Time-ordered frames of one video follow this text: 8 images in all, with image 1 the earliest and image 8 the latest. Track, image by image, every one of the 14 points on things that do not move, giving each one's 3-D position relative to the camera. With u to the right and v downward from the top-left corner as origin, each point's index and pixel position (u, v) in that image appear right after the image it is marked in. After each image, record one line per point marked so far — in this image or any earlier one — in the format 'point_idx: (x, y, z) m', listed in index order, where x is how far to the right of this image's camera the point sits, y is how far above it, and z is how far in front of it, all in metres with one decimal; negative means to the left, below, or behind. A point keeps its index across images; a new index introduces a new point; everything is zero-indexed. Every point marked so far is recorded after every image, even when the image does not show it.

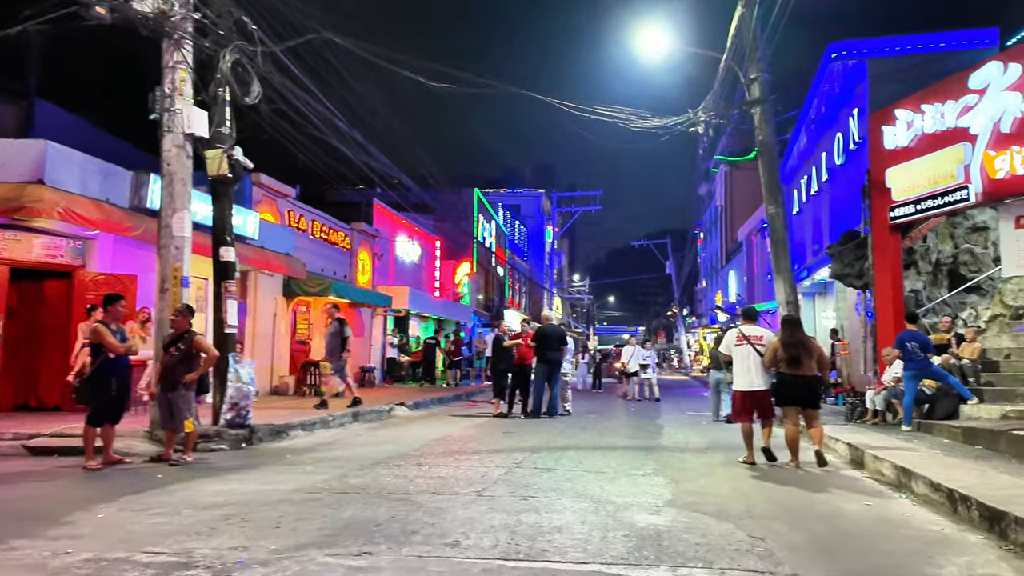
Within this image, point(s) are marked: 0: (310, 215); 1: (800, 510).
0: (-6.0, +2.1, +20.0) m
1: (+2.6, -2.0, +6.2) m
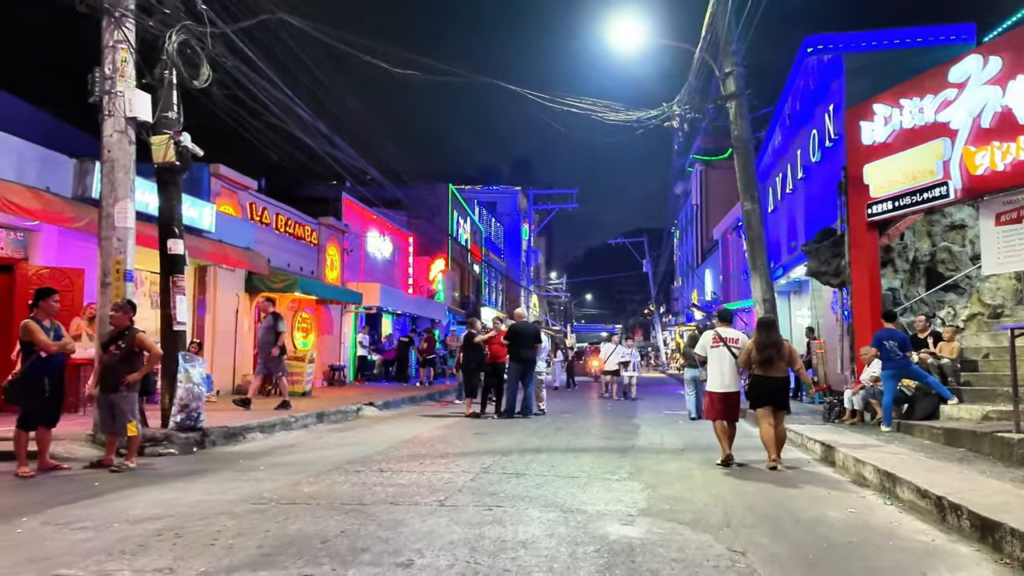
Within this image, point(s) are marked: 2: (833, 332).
0: (-6.7, +2.3, +19.3) m
1: (+2.3, -2.0, +5.8) m
2: (+8.0, -1.1, +16.8) m
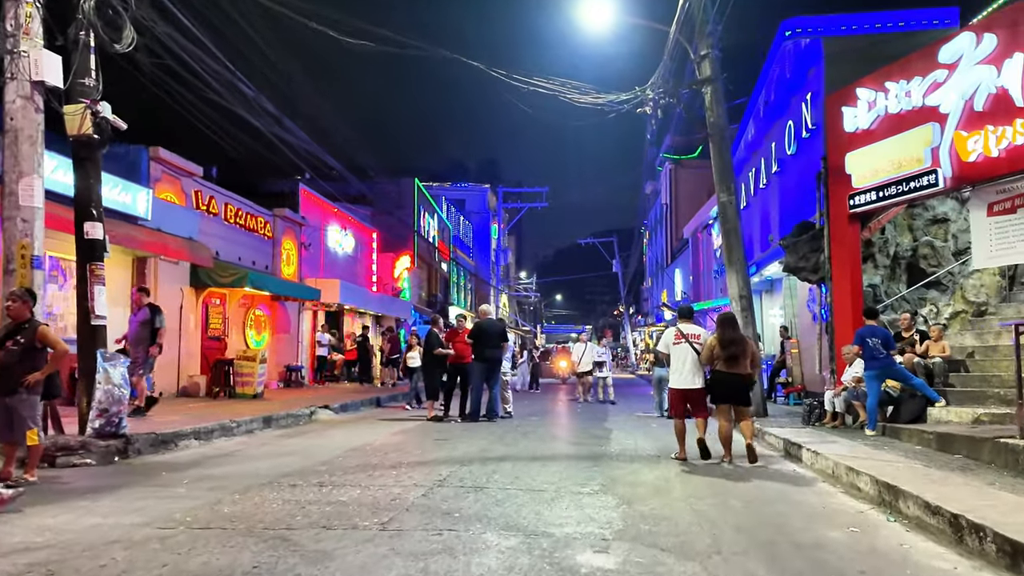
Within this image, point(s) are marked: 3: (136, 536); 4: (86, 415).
0: (-7.7, +2.4, +18.1) m
1: (+2.0, -1.9, +5.1) m
2: (+7.1, -1.1, +16.3) m
3: (-2.8, -1.9, +5.1) m
4: (-5.5, -1.6, +8.7) m
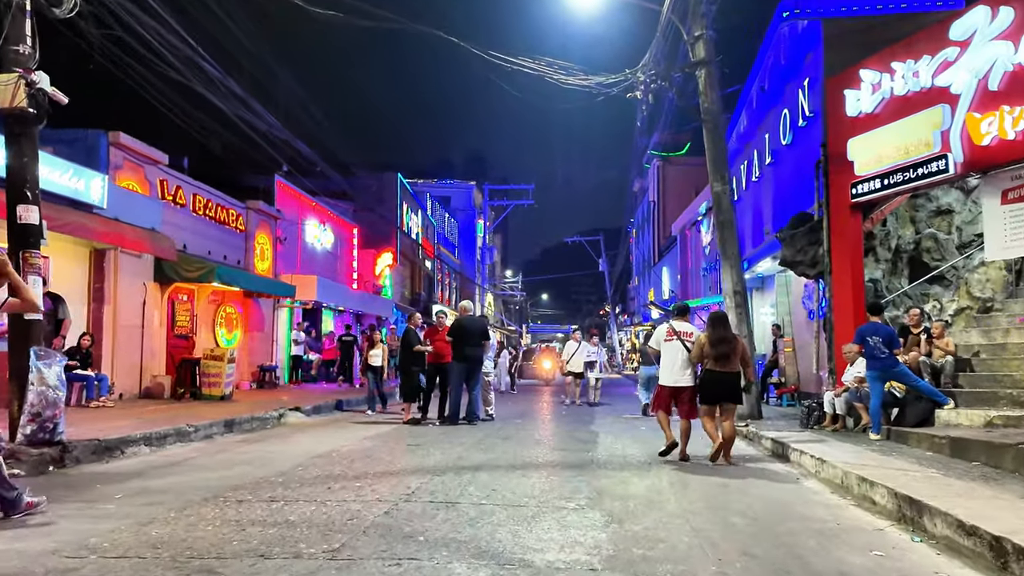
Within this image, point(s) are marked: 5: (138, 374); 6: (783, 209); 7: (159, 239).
0: (-8.1, +2.5, +17.2) m
1: (+1.8, -1.8, +4.3) m
2: (+6.7, -1.0, +15.7) m
3: (-3.0, -1.8, +4.3) m
4: (-5.7, -1.5, +7.8) m
5: (-8.6, -2.0, +15.6) m
6: (+6.3, +1.9, +15.7) m
7: (-7.6, +1.0, +14.6) m
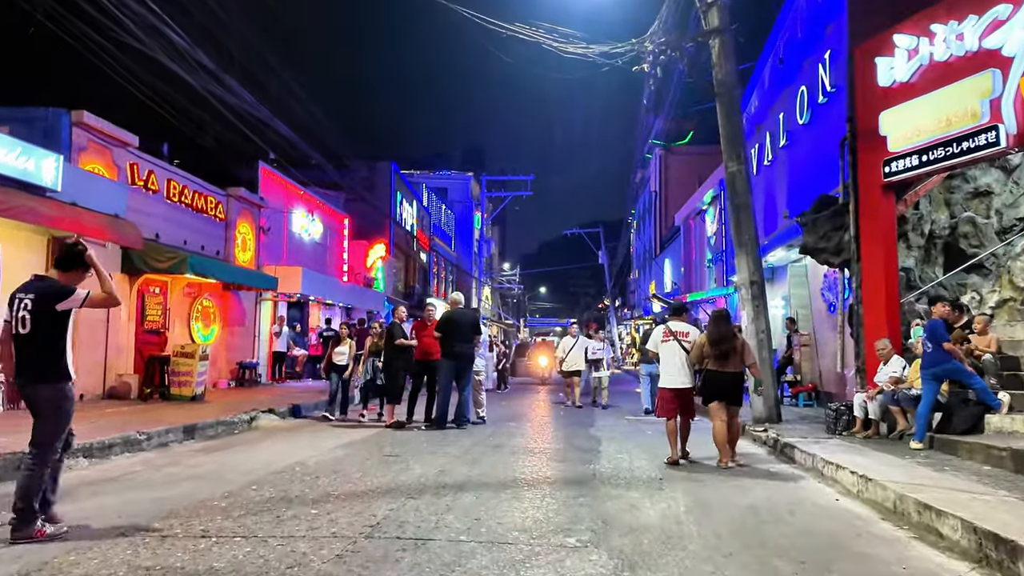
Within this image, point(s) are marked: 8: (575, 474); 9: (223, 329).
0: (-8.2, +2.7, +16.0) m
1: (+1.7, -1.7, +3.2) m
2: (+6.6, -0.8, +14.6) m
3: (-3.1, -1.7, +3.1) m
4: (-5.8, -1.4, +6.7) m
5: (-8.7, -1.8, +14.4) m
6: (+6.2, +2.1, +14.5) m
7: (-7.7, +1.2, +13.4) m
8: (+0.7, -2.0, +7.2) m
9: (-8.1, -1.1, +19.0) m
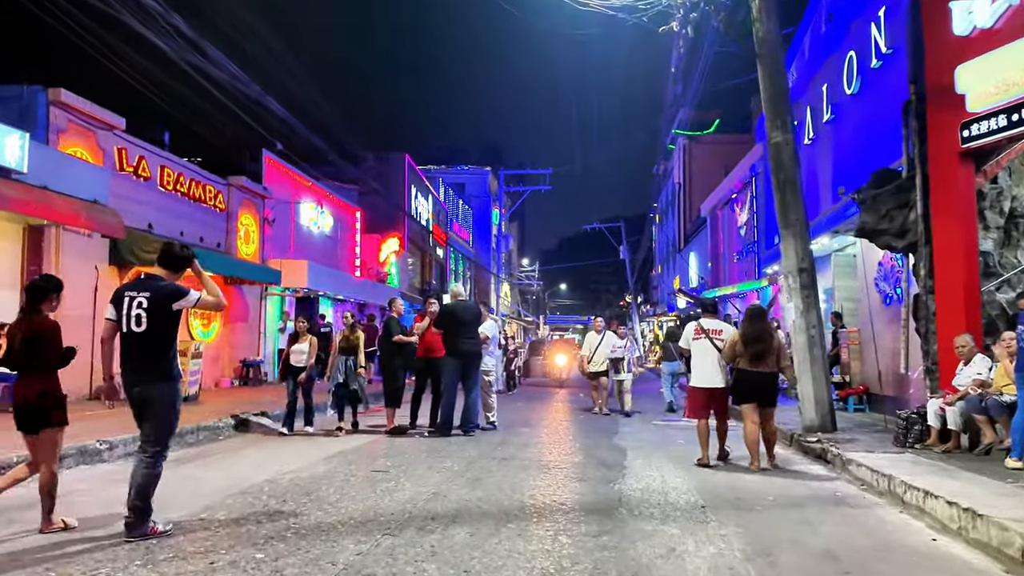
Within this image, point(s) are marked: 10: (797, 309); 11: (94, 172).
0: (-7.9, +2.9, +14.9) m
1: (+1.6, -1.6, +1.9) m
2: (+6.9, -0.6, +13.0) m
3: (-3.2, -1.6, +1.9) m
4: (-5.8, -1.3, +5.6) m
5: (-8.4, -1.7, +13.4) m
6: (+6.5, +2.3, +13.0) m
7: (-7.4, +1.3, +12.4) m
8: (+0.8, -1.8, +5.9) m
9: (-7.7, -1.0, +18.0) m
10: (+4.1, -0.3, +9.7) m
11: (-7.7, +2.0, +12.7) m
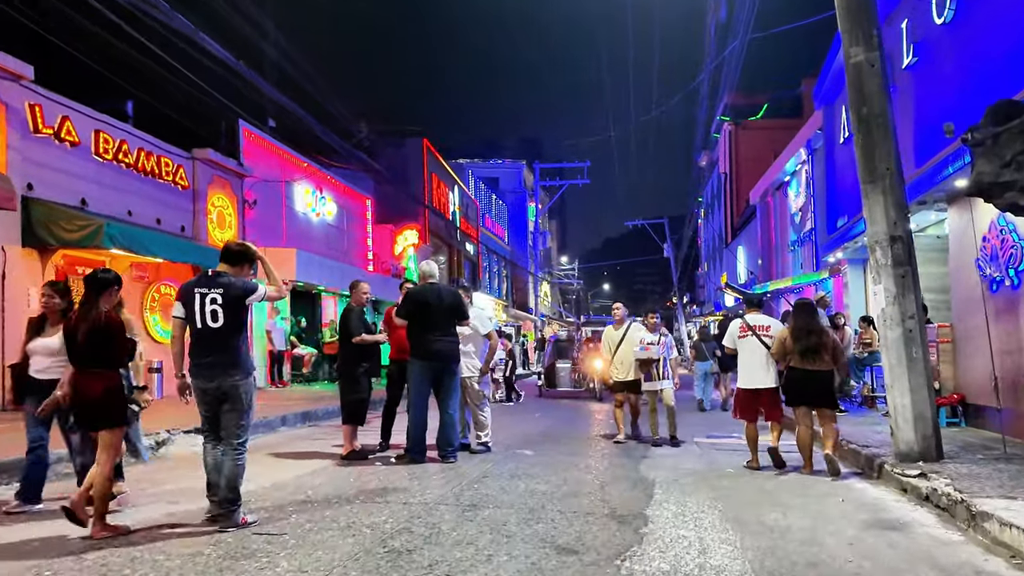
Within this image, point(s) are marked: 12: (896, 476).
0: (-7.7, +3.0, +13.1) m
1: (+1.0, -1.4, -0.6) m
2: (+7.0, -0.3, +10.2) m
3: (-3.8, -1.4, -0.2) m
4: (-6.2, -1.1, +3.6) m
5: (-8.3, -1.5, +11.5) m
6: (+6.5, +2.5, +10.2) m
7: (-7.4, +1.5, +10.5) m
8: (+0.4, -1.6, +3.5) m
9: (-7.3, -0.9, +16.1) m
10: (+4.0, 0.0, +7.1) m
11: (-7.7, +2.2, +10.8) m
12: (+3.9, -1.9, +6.9) m
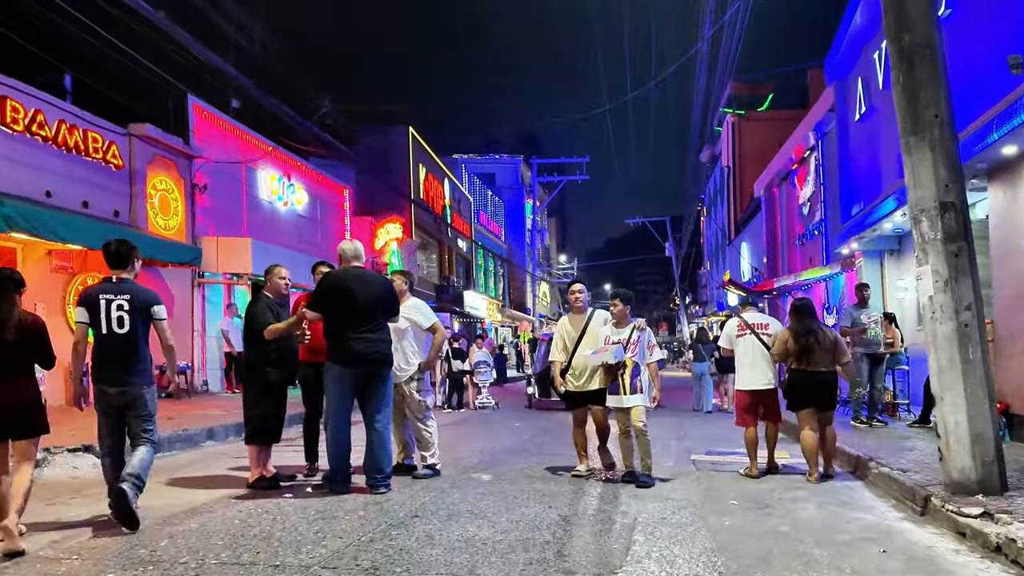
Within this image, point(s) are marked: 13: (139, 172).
0: (-8.2, +3.1, +11.5) m
1: (+0.5, -1.2, -2.2) m
2: (+6.5, -0.2, +8.6) m
3: (-4.3, -1.2, -1.8) m
4: (-6.7, -1.0, +2.0) m
5: (-8.8, -1.4, +10.0) m
6: (+6.0, +2.7, +8.6) m
7: (-7.9, +1.6, +8.9) m
8: (-0.1, -1.5, +1.9) m
9: (-7.7, -0.7, +14.5) m
10: (+3.5, +0.1, +5.5) m
11: (-8.1, +2.3, +9.2) m
12: (+3.4, -1.8, +5.3) m
13: (-7.5, +2.3, +14.6) m
